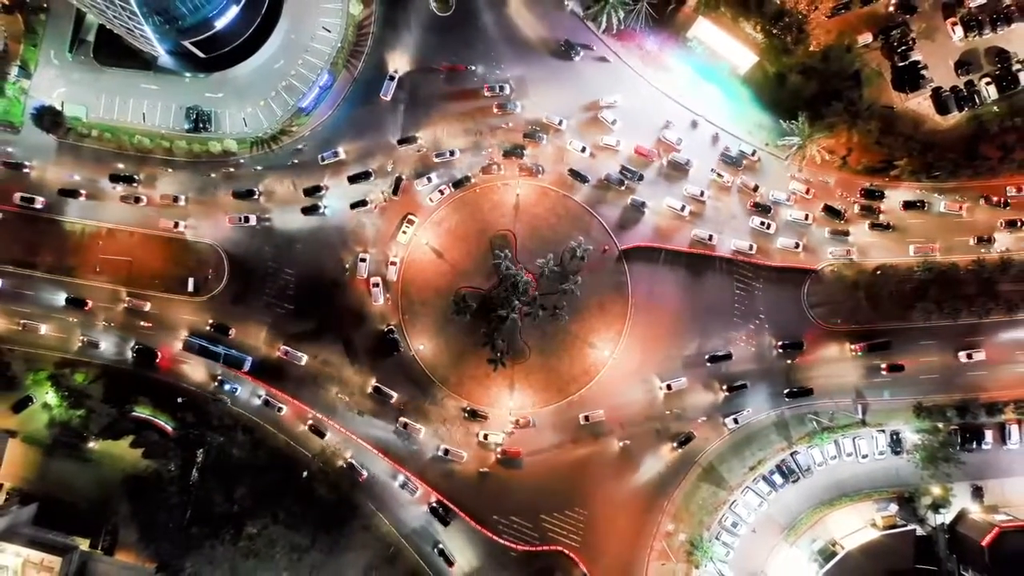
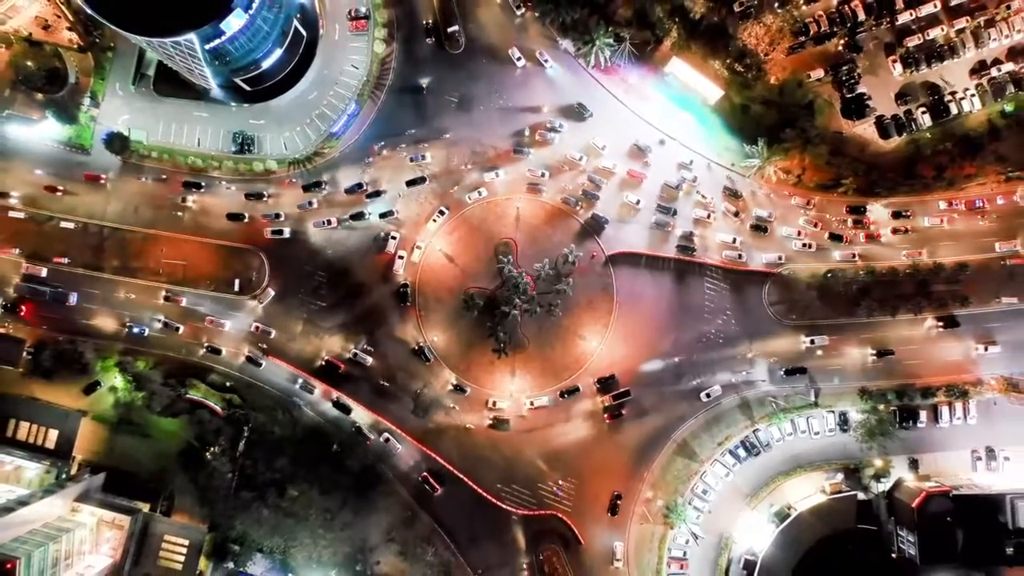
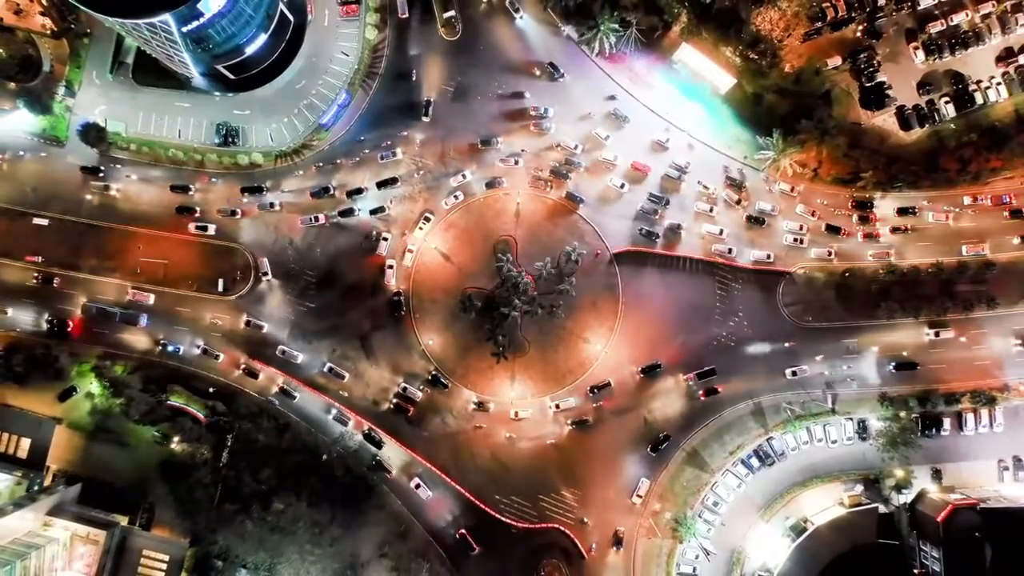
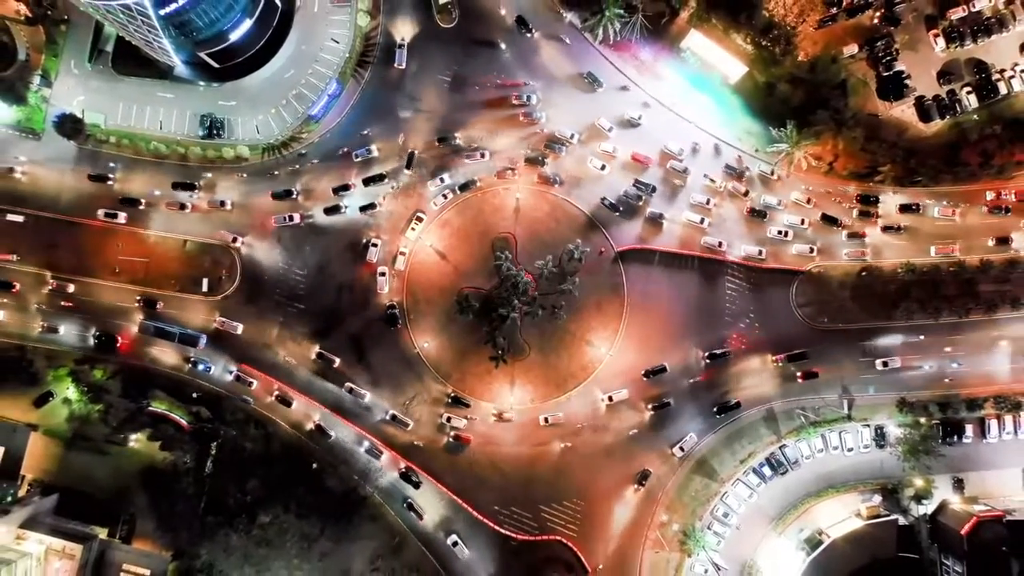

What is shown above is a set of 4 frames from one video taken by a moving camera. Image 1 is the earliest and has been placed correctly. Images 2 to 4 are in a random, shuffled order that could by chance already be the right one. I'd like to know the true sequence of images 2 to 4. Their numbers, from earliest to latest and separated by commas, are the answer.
4, 3, 2
